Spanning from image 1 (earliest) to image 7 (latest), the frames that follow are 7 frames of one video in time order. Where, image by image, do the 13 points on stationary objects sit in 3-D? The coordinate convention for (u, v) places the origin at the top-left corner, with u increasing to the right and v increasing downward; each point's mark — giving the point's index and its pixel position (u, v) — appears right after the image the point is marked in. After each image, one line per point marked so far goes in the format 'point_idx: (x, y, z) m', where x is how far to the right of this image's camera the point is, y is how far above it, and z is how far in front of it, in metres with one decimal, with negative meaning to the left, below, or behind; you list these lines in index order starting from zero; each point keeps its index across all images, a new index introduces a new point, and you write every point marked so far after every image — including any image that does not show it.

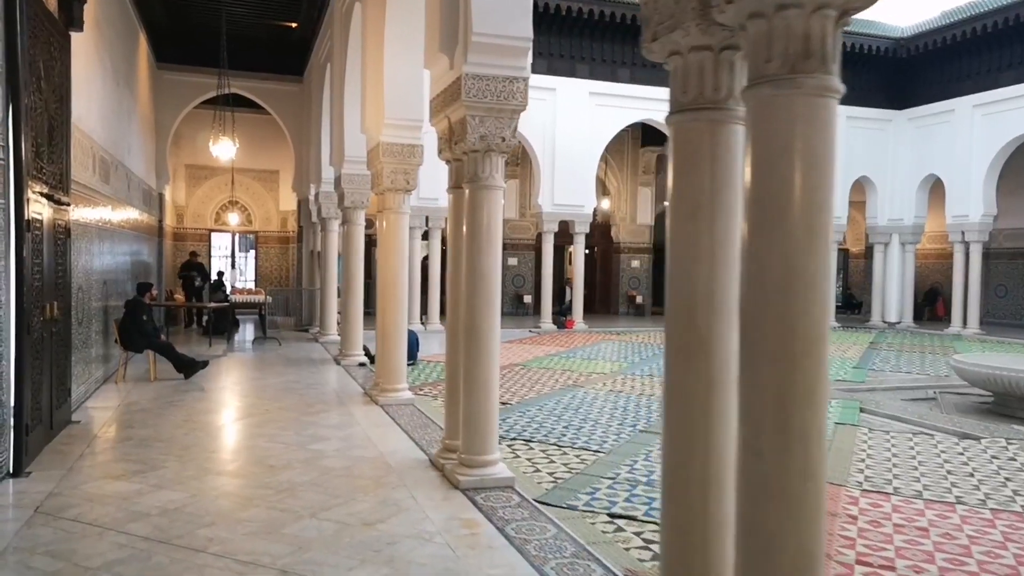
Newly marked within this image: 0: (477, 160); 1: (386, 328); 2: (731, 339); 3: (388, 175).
0: (-0.2, +0.7, +3.9) m
1: (-1.0, -0.3, +6.2) m
2: (+0.6, -0.1, +2.0) m
3: (-1.0, +0.9, +6.1) m
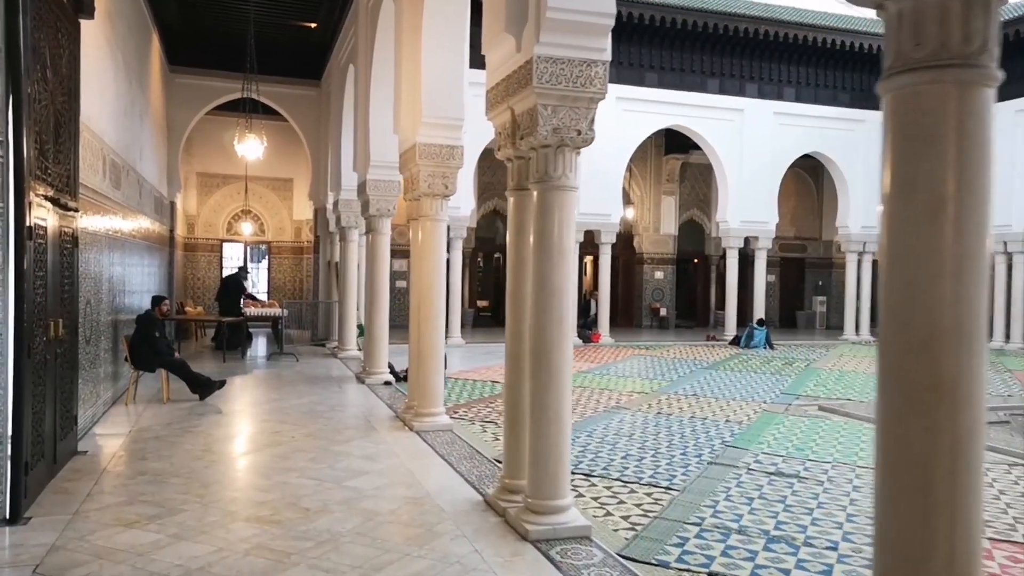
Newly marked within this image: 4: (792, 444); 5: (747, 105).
0: (+0.2, +0.6, +3.4) m
1: (-0.7, -0.4, +5.7) m
2: (+0.9, -0.2, +1.5) m
3: (-0.6, +0.8, +5.5) m
4: (+2.2, -1.2, +5.8) m
5: (+4.4, +3.4, +13.9) m
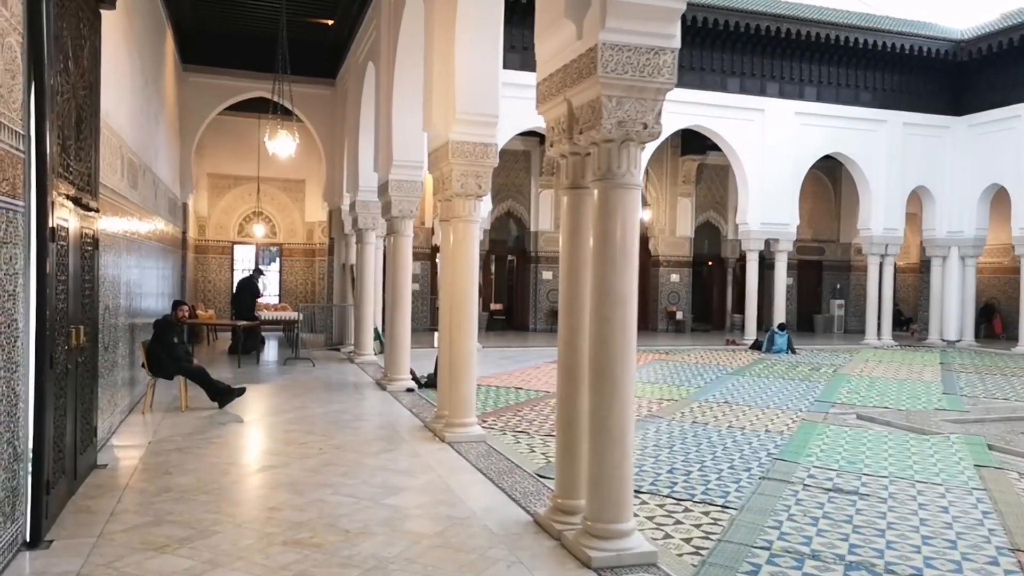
0: (+0.4, +0.6, +3.1) m
1: (-0.4, -0.5, +5.4) m
2: (+1.2, -0.2, +1.2) m
3: (-0.4, +0.8, +5.3) m
4: (+2.4, -1.2, +5.5) m
5: (+4.7, +3.3, +13.7) m
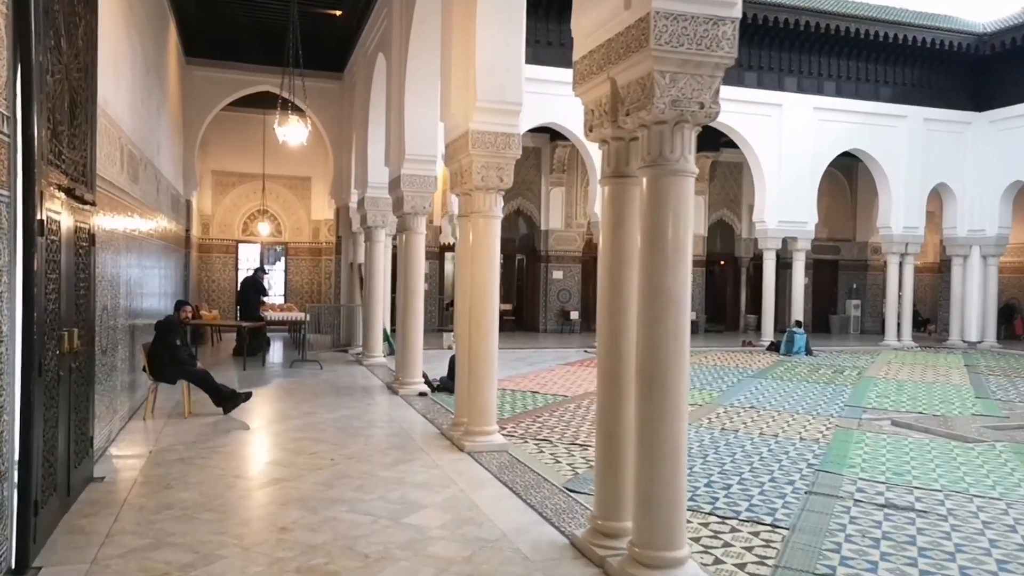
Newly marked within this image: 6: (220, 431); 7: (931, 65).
0: (+0.6, +0.6, +2.8) m
1: (-0.3, -0.5, +5.1) m
2: (+1.3, -0.2, +0.9) m
3: (-0.2, +0.8, +5.0) m
4: (+2.6, -1.2, +5.2) m
5: (+4.9, +3.3, +13.3) m
6: (-2.1, -1.1, +5.5) m
7: (+7.9, +4.2, +14.2) m
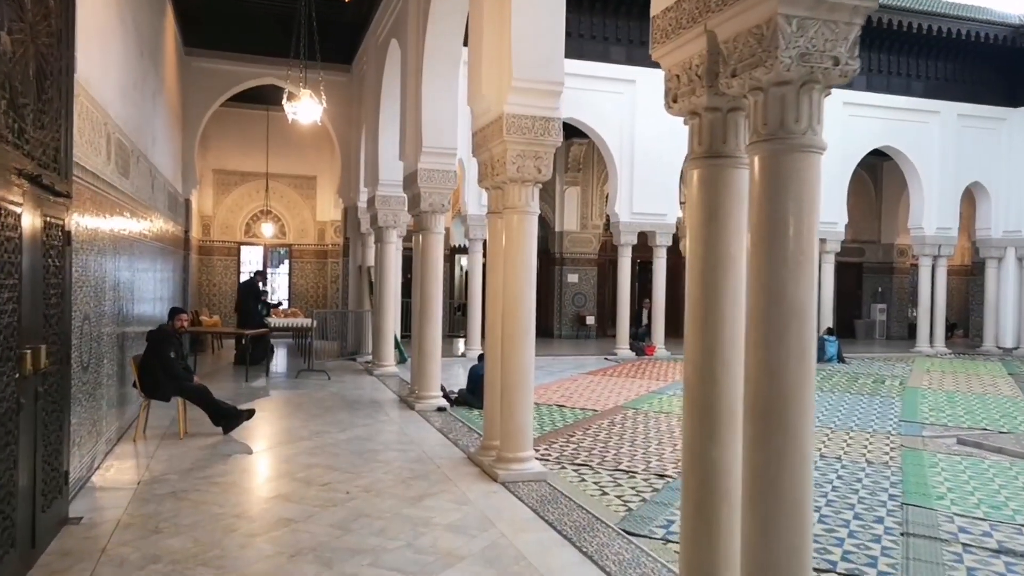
0: (+0.8, +0.5, +2.2) m
1: (0.0, -0.5, +4.5) m
2: (+1.5, -0.2, +0.3) m
3: (0.0, +0.7, +4.3) m
4: (+2.8, -1.3, +4.5) m
5: (+5.1, +3.3, +12.7) m
6: (-1.9, -1.1, +4.9) m
7: (+8.2, +4.2, +13.6) m
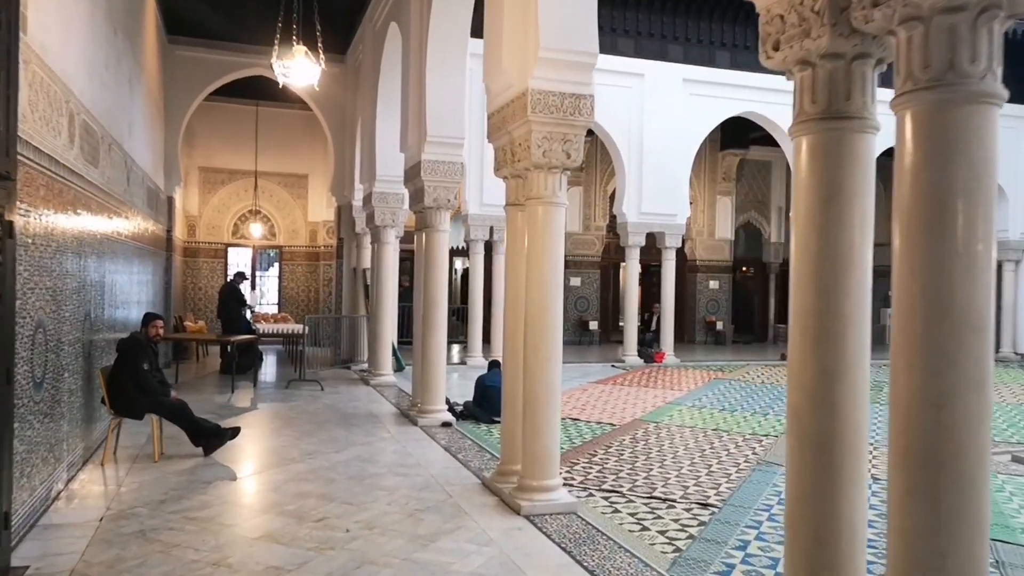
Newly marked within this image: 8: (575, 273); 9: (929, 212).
0: (+0.9, +0.5, +1.6) m
1: (+0.1, -0.5, +3.9) m
2: (+1.7, -0.2, -0.3) m
3: (+0.1, +0.7, +3.8) m
4: (+2.9, -1.3, +4.0) m
5: (+5.1, +3.2, +12.2) m
6: (-1.8, -1.1, +4.3) m
7: (+8.2, +4.1, +13.1) m
8: (+1.2, +0.3, +14.2) m
9: (+0.9, +0.2, +1.6) m
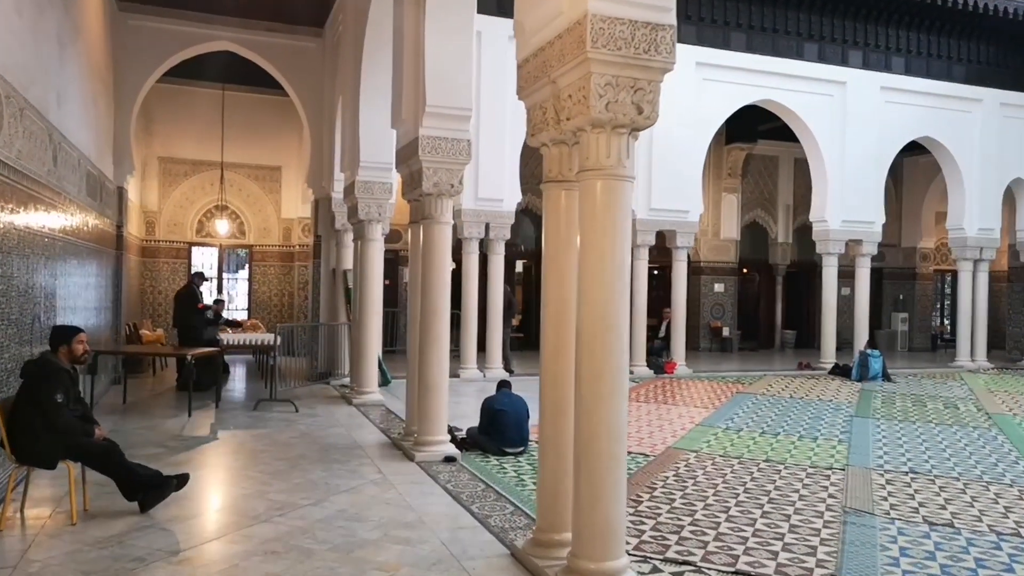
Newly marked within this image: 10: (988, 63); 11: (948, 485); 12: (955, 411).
0: (+1.2, +0.5, +0.5) m
1: (+0.3, -0.5, +2.8) m
2: (+2.0, -0.2, -1.3) m
3: (+0.3, +0.7, +2.7) m
4: (+3.1, -1.3, +3.0) m
5: (+5.1, +3.1, +11.3) m
6: (-1.6, -1.1, +3.1) m
7: (+8.1, +4.0, +12.3) m
8: (+1.1, +0.2, +13.1) m
9: (+1.2, +0.2, +0.6) m
10: (+7.7, +3.6, +12.2) m
11: (+2.9, -1.3, +5.0) m
12: (+4.9, -1.3, +8.2) m
